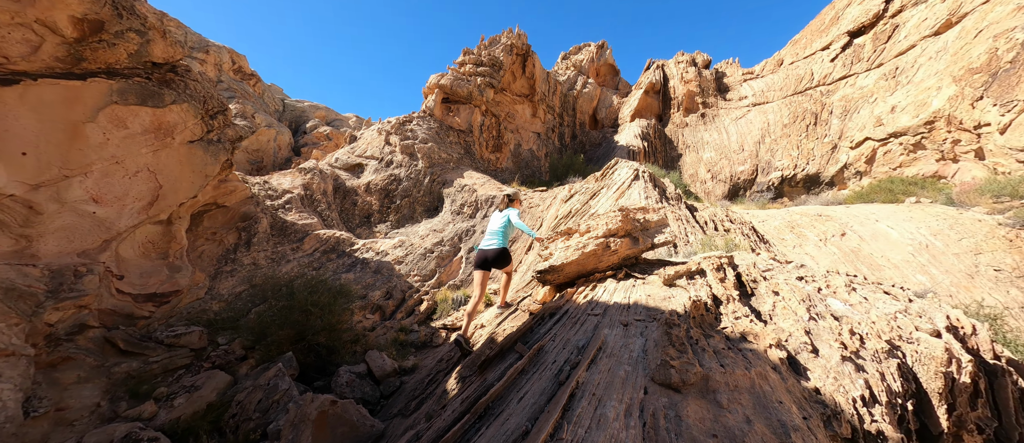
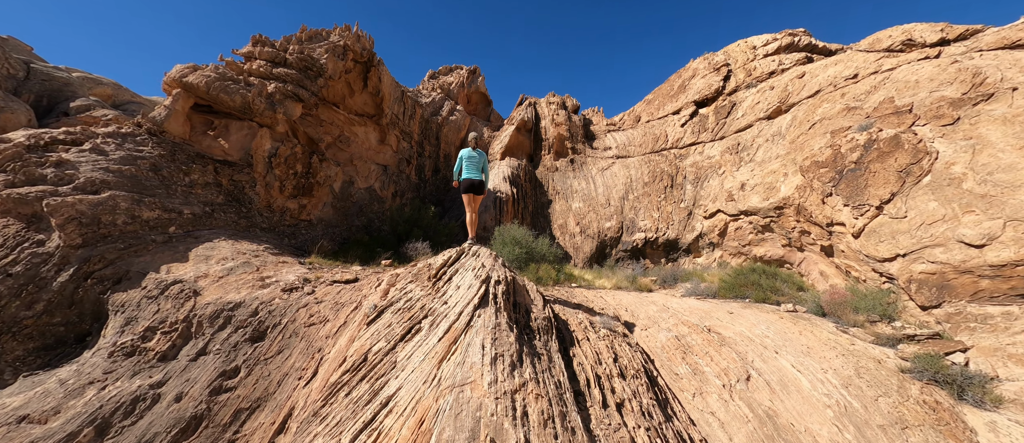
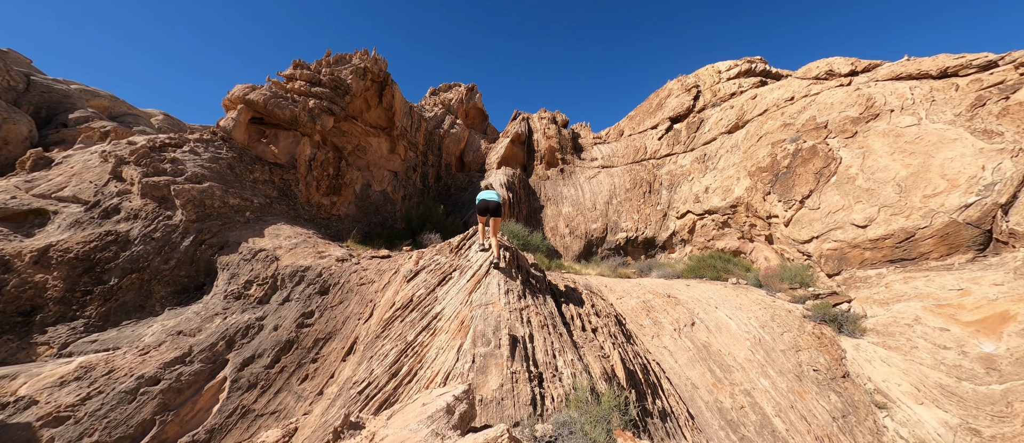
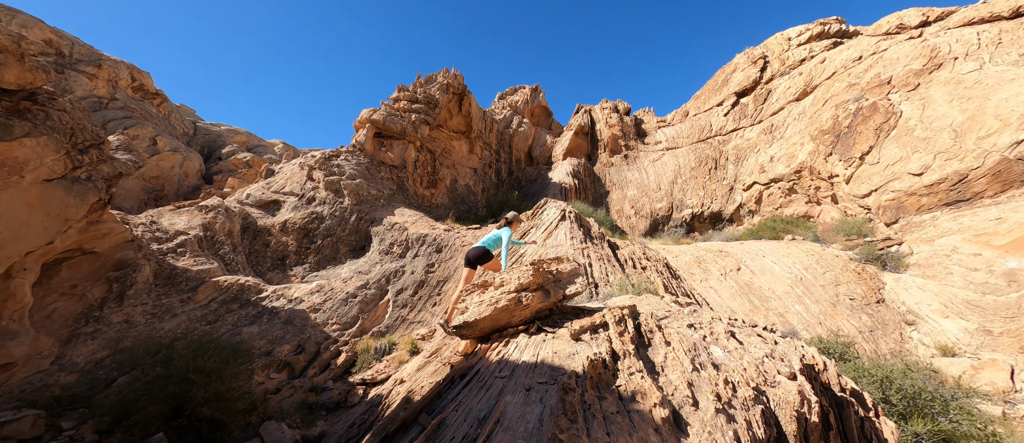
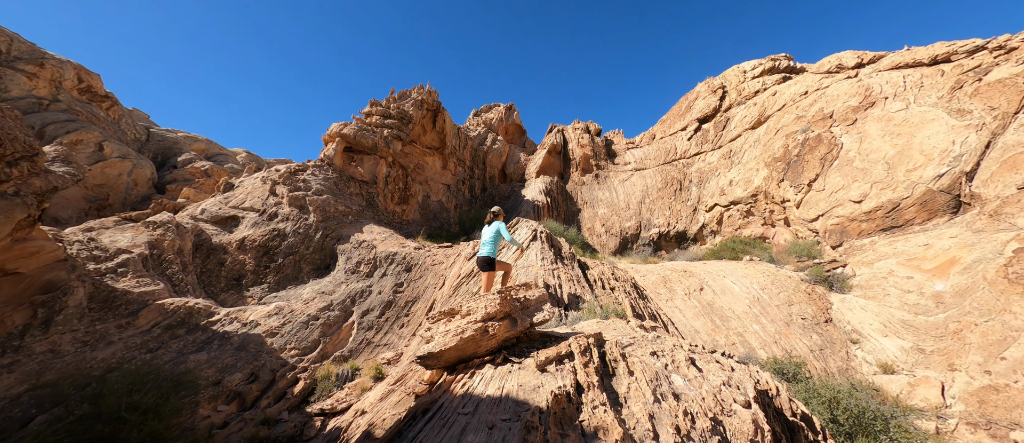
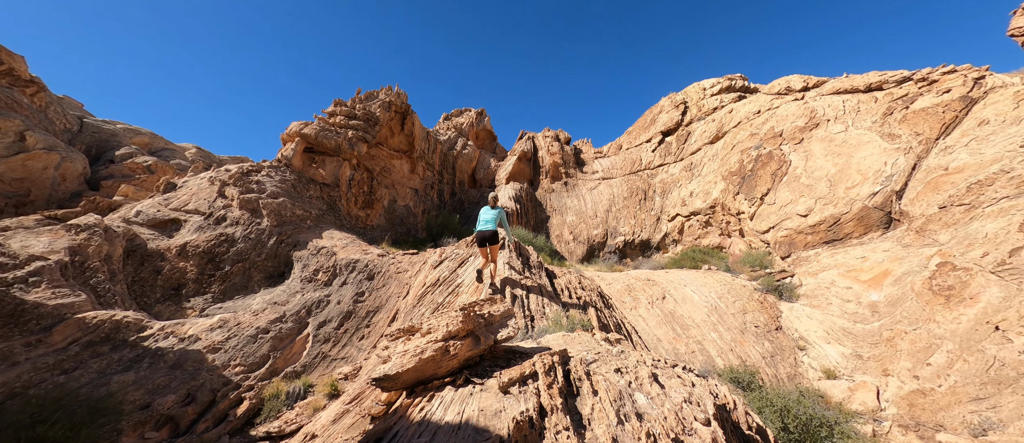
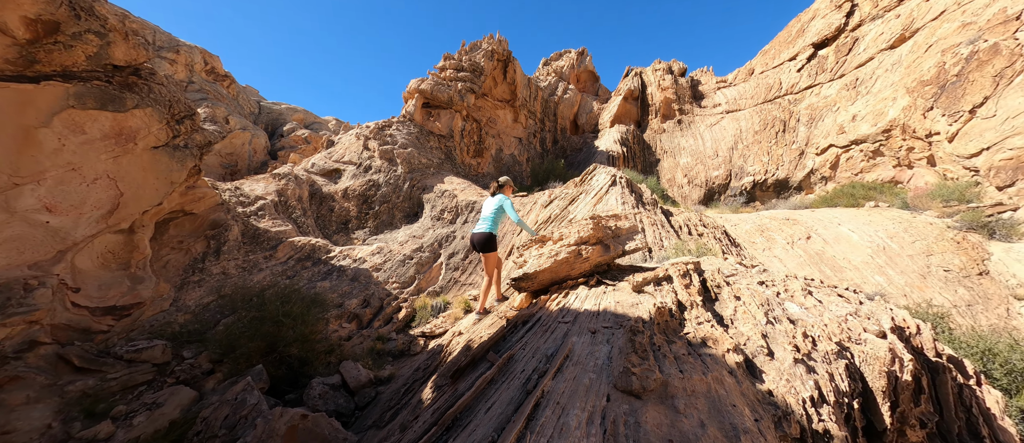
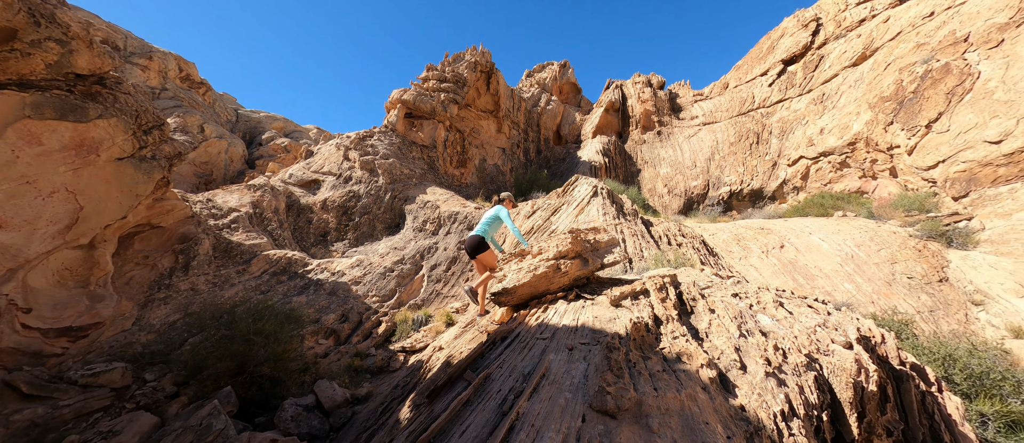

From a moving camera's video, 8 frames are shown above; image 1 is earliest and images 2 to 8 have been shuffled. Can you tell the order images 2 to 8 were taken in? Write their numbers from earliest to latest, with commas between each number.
7, 8, 4, 5, 6, 3, 2
